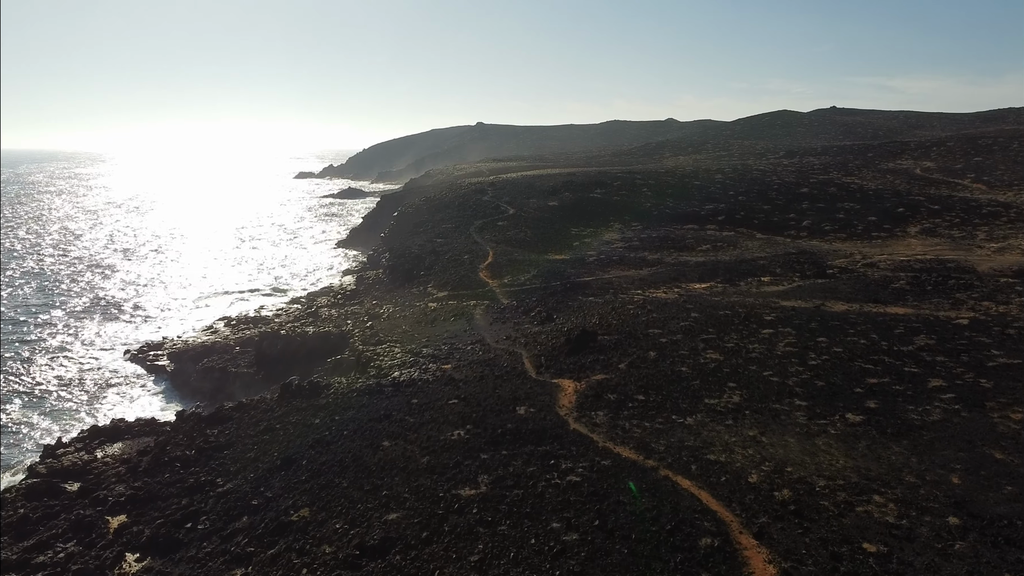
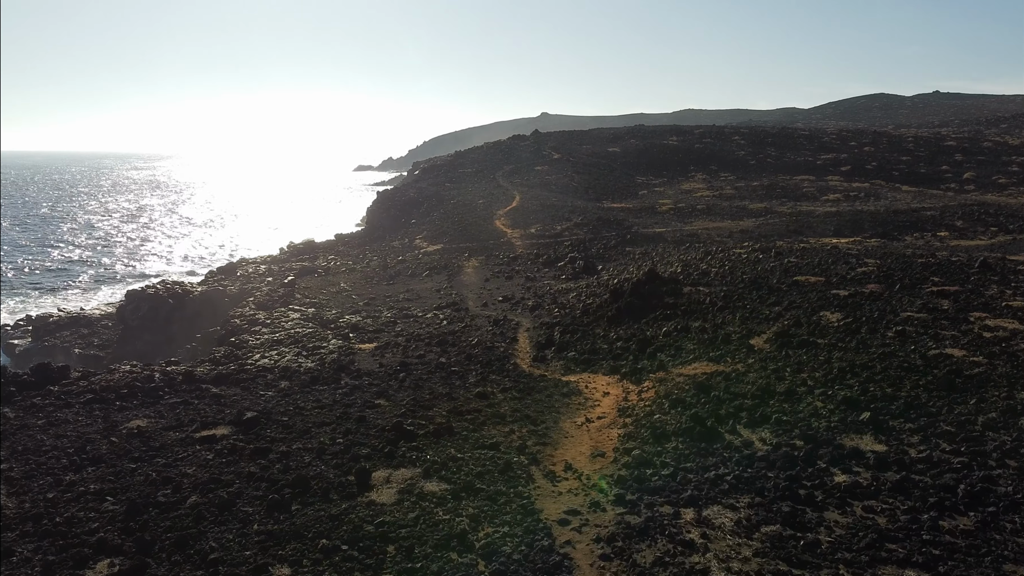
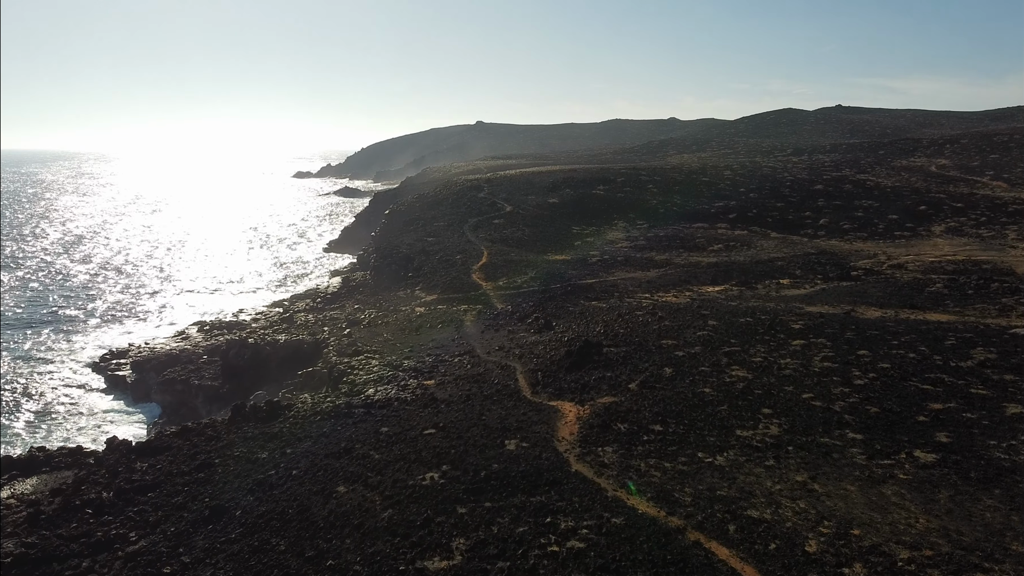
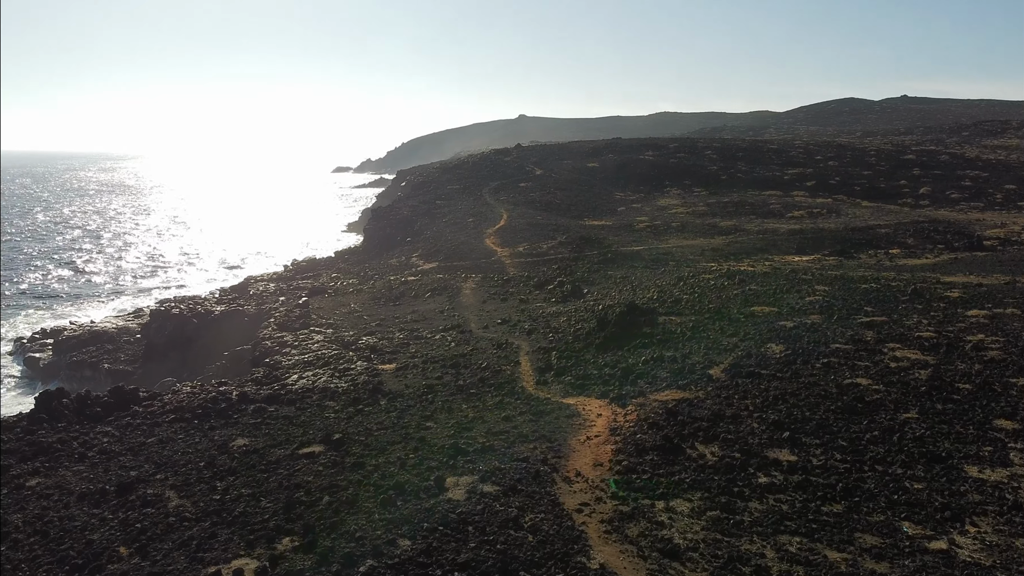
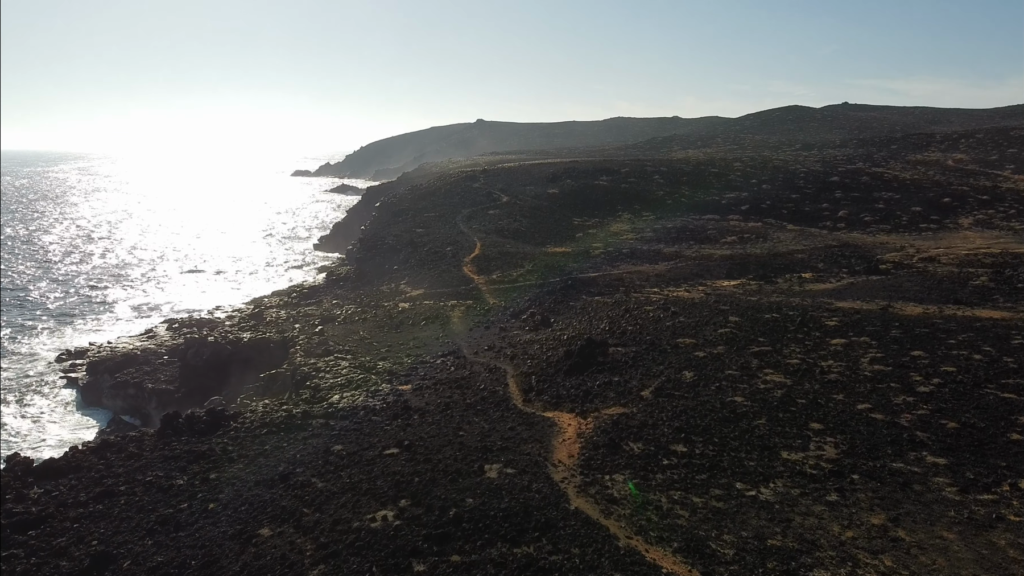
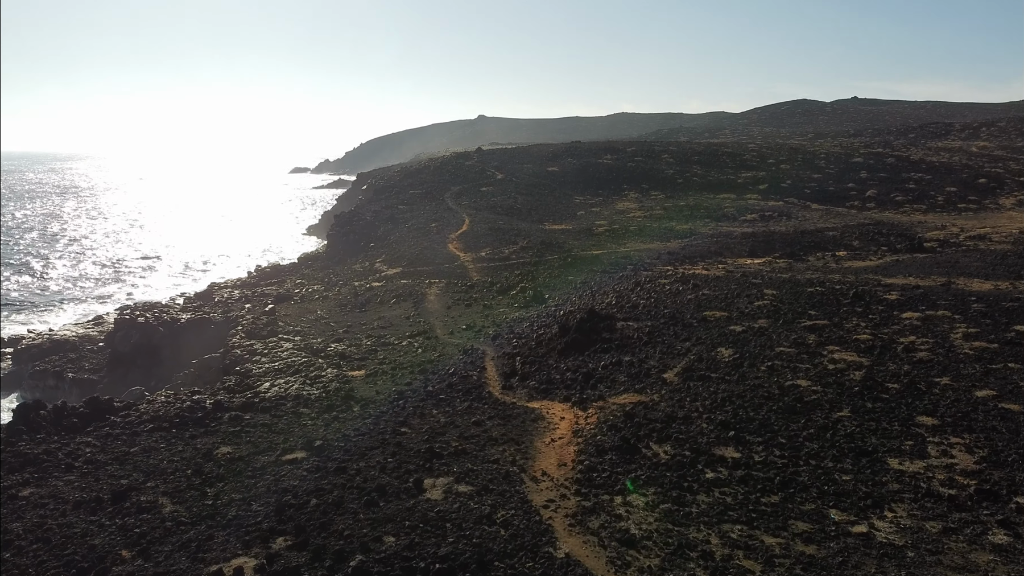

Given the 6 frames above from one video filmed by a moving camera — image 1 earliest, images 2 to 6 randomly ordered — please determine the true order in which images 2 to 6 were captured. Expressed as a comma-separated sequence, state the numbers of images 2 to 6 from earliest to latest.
3, 5, 6, 4, 2
